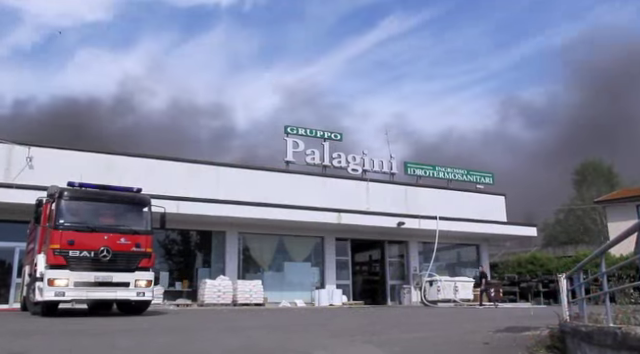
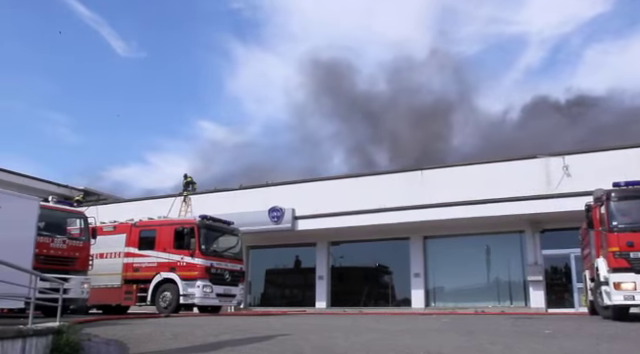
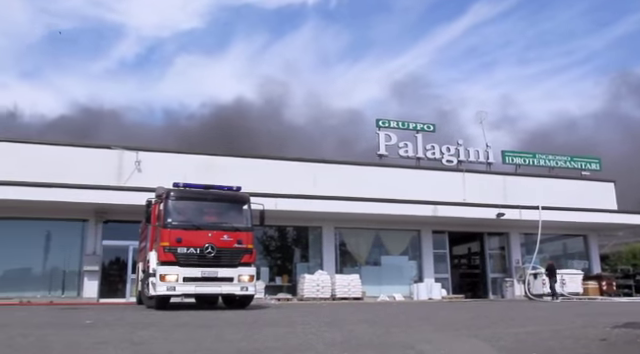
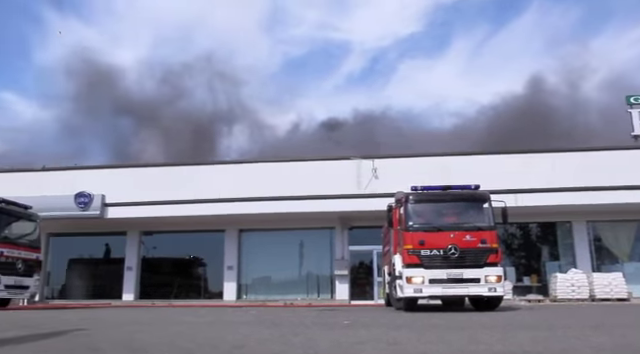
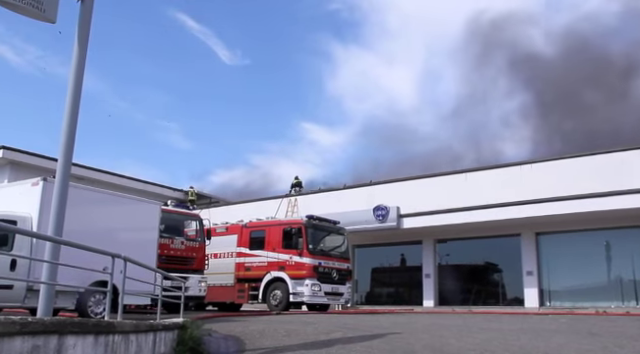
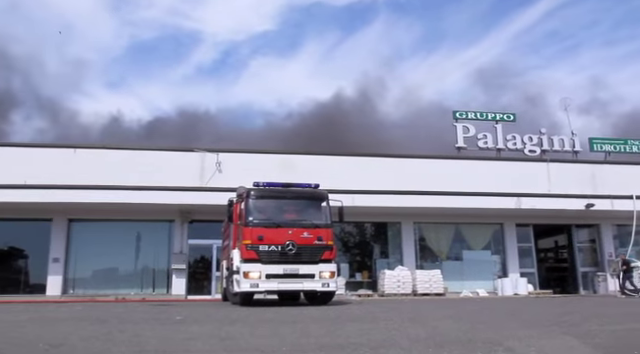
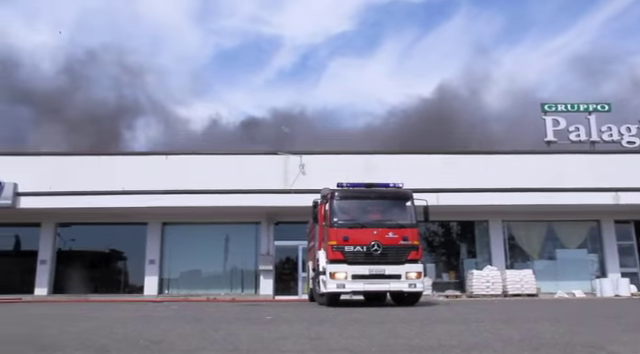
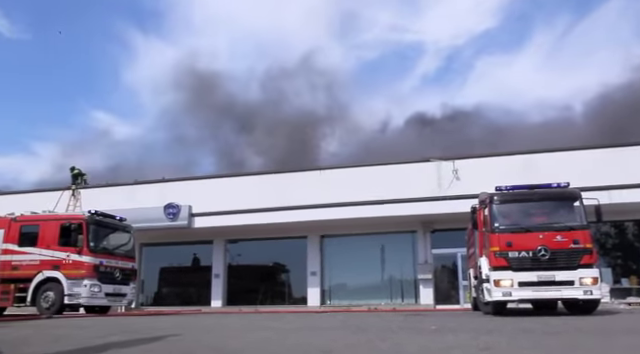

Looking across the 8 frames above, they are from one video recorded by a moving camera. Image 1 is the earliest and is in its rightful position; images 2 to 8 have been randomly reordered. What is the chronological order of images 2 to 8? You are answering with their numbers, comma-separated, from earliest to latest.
3, 6, 7, 4, 8, 2, 5
